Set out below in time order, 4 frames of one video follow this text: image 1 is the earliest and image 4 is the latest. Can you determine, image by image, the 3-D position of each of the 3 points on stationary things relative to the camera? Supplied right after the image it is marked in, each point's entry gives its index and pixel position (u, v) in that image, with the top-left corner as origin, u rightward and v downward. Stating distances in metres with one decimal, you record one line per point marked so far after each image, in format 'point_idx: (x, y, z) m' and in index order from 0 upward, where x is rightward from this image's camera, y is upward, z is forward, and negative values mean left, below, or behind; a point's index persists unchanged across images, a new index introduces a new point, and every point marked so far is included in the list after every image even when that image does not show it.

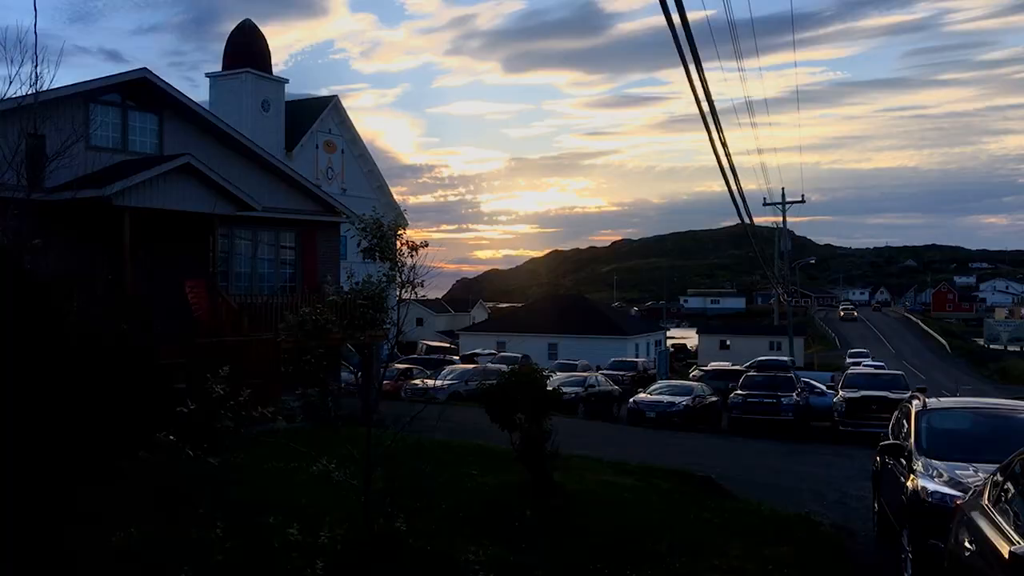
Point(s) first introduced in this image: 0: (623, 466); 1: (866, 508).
0: (+1.6, -2.6, +14.5) m
1: (+5.2, -3.2, +14.3) m
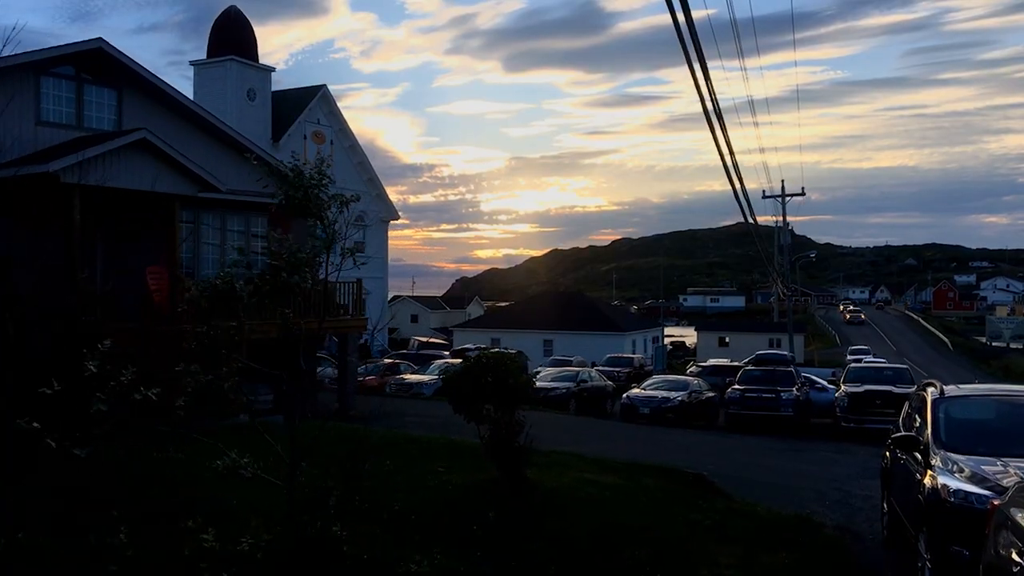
0: (+1.3, -2.4, +13.3) m
1: (+4.8, -2.9, +13.1) m
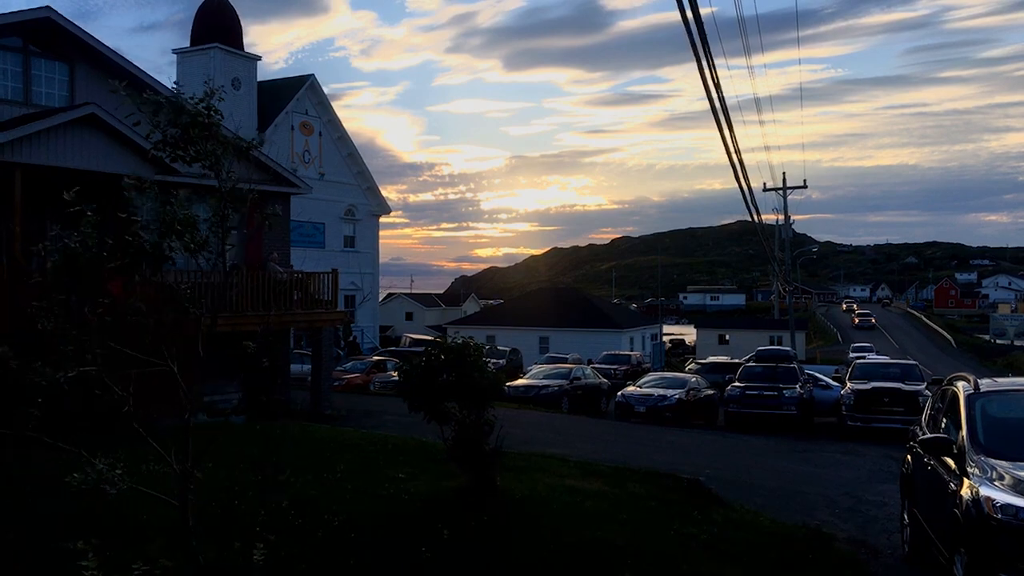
0: (+1.0, -2.2, +12.0) m
1: (+4.5, -2.8, +11.8) m
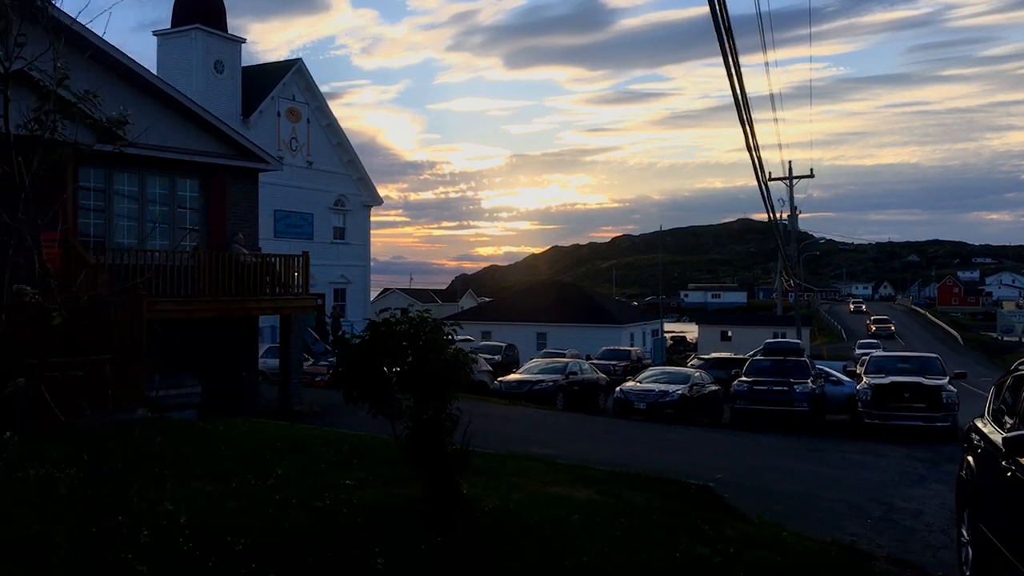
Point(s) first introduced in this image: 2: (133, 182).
0: (+0.7, -1.9, +10.2) m
1: (+4.3, -2.5, +10.0) m
2: (-6.5, +1.9, +16.6) m
